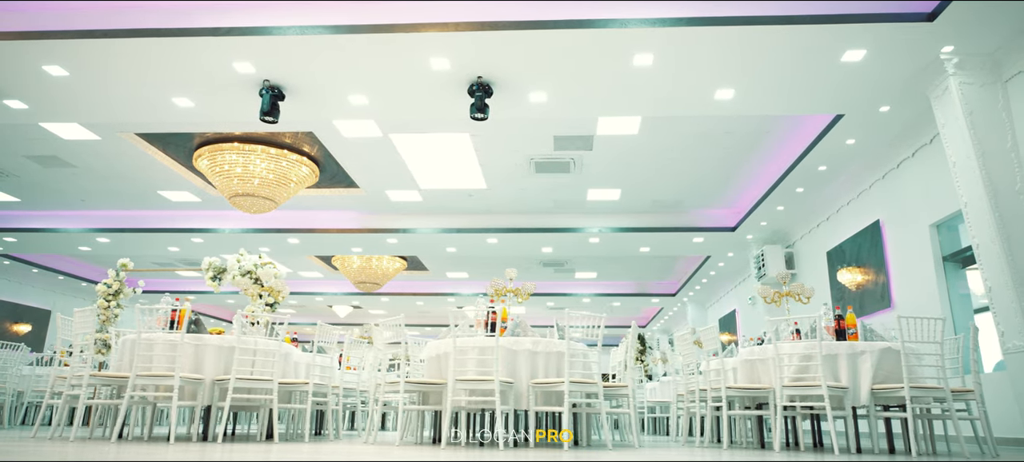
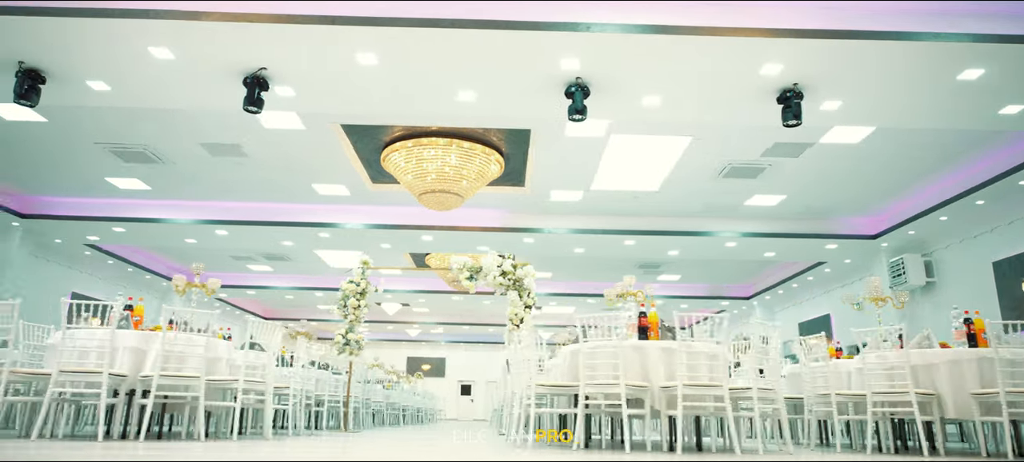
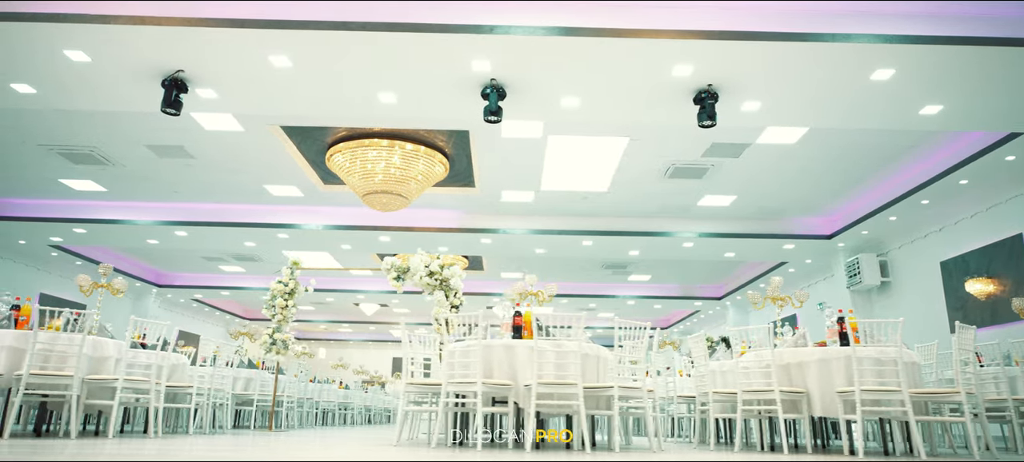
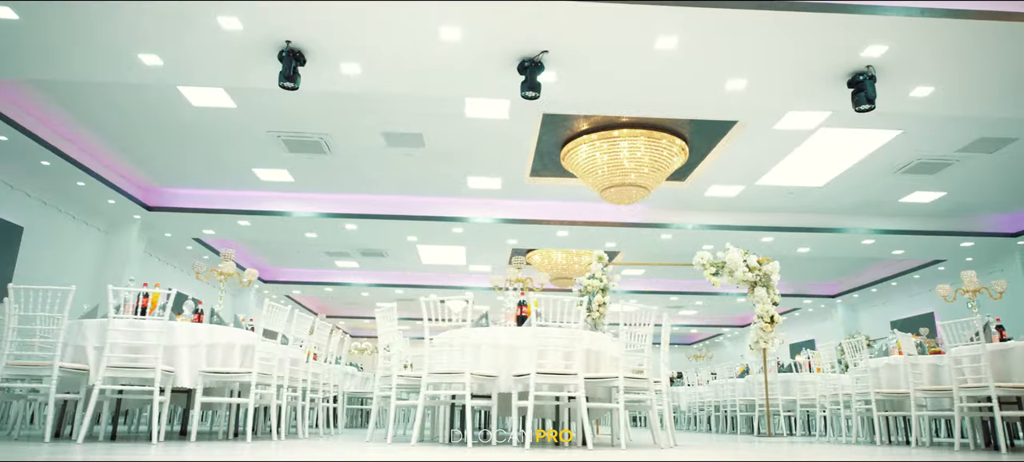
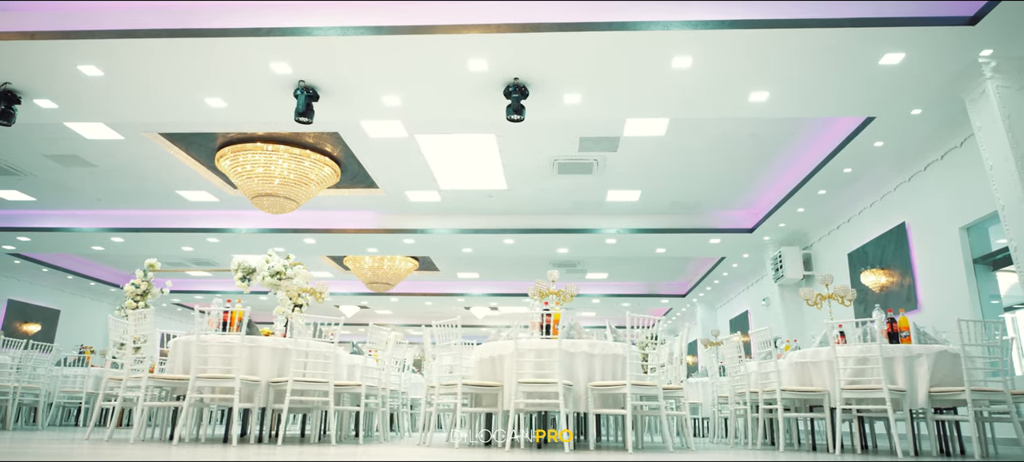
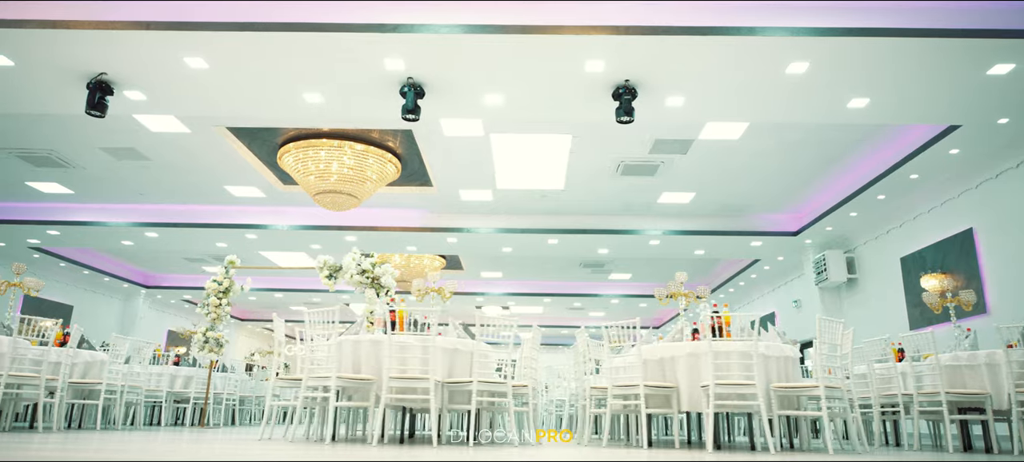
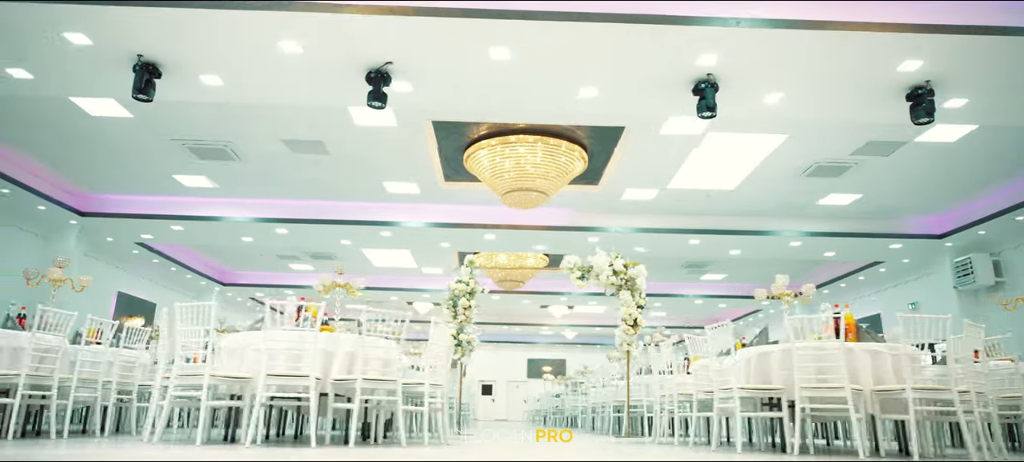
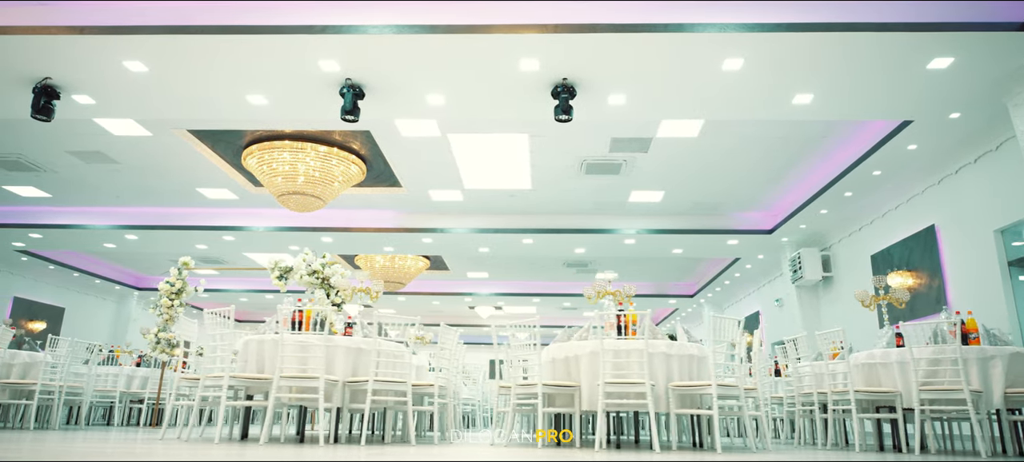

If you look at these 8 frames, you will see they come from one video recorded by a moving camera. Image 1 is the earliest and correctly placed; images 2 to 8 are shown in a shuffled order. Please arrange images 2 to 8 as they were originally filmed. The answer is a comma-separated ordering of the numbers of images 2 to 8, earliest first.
5, 8, 6, 3, 2, 7, 4
